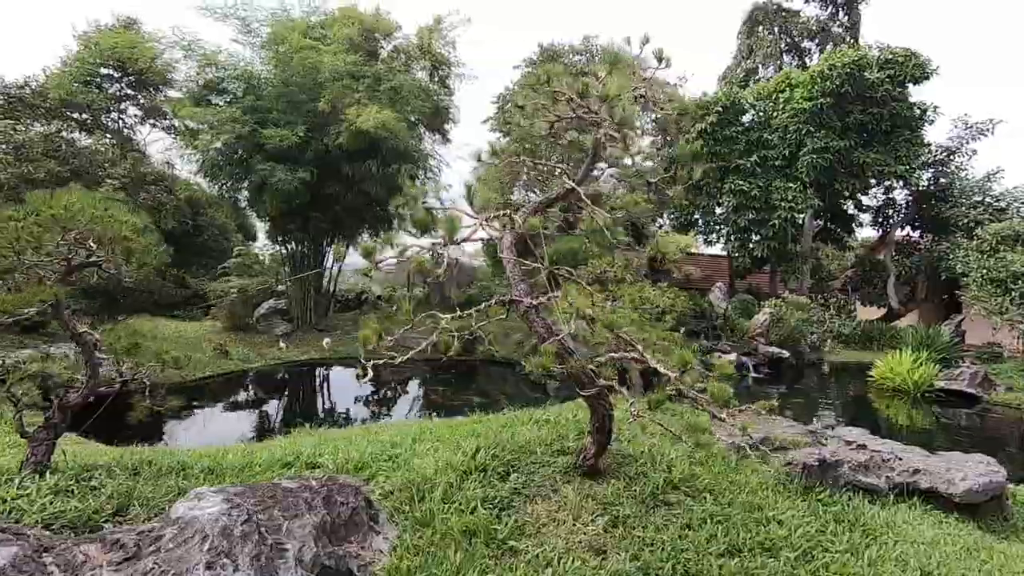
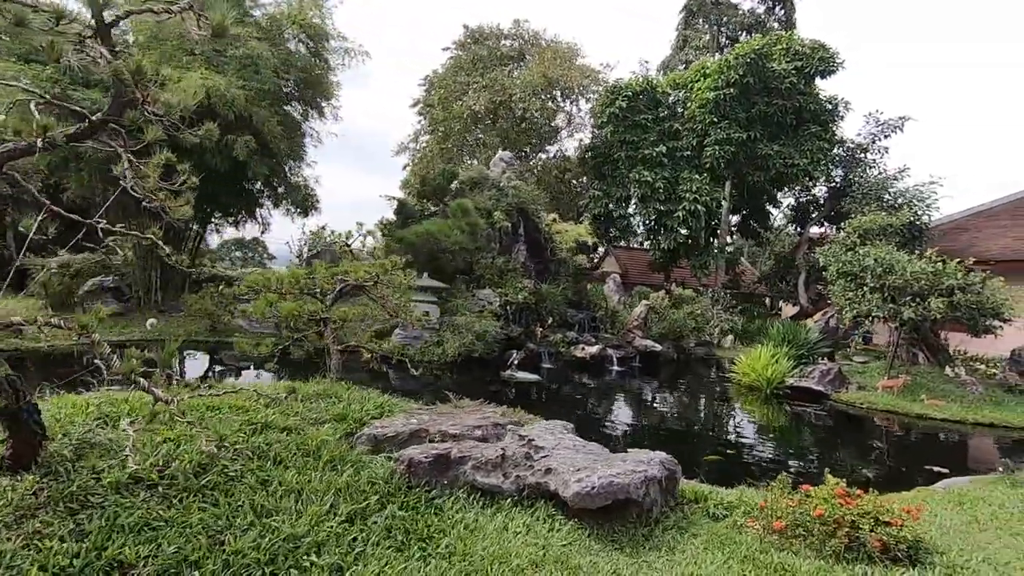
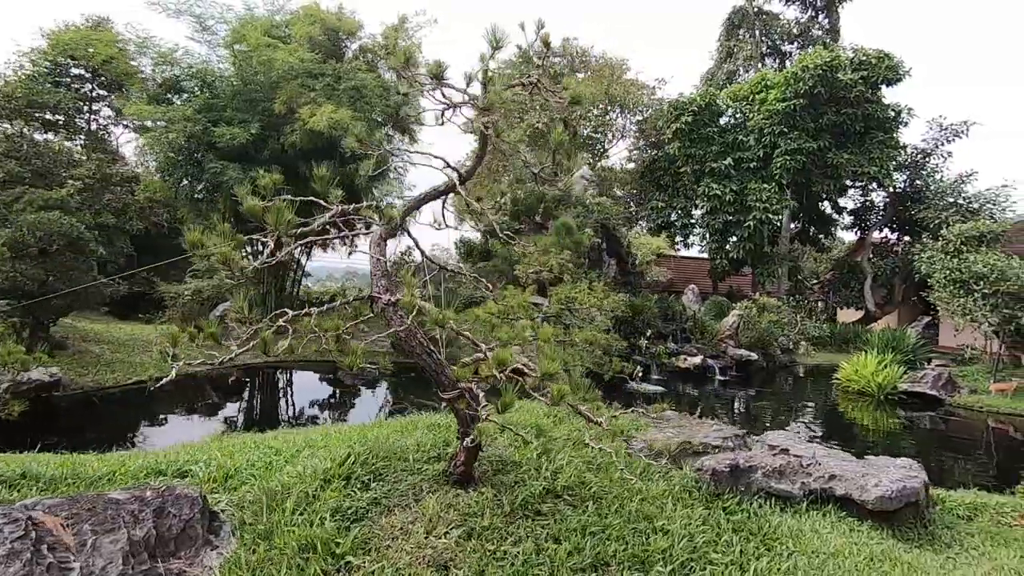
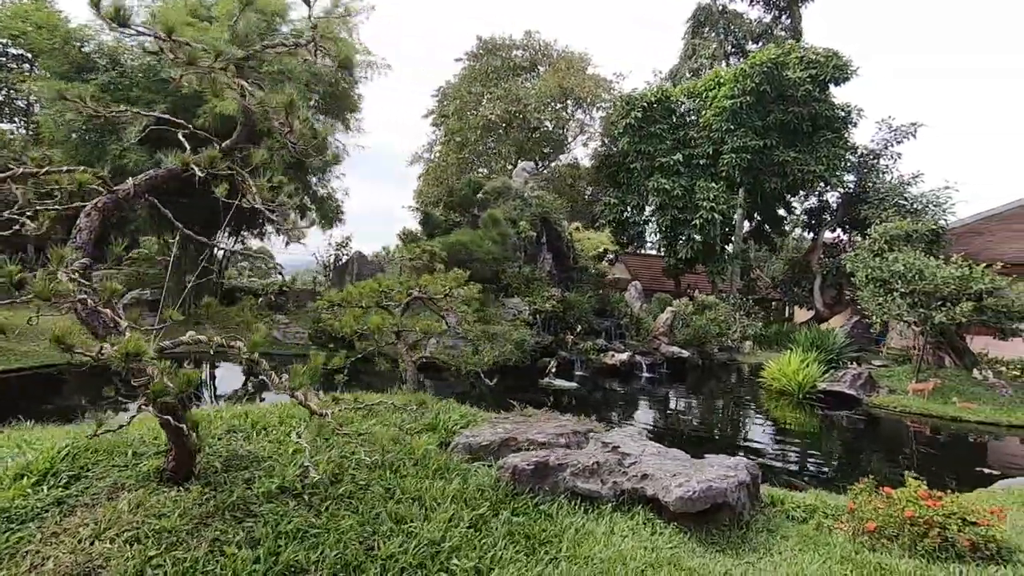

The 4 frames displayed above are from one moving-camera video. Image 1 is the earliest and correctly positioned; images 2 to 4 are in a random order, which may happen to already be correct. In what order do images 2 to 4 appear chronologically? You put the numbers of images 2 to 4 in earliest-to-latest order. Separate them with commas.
3, 4, 2
